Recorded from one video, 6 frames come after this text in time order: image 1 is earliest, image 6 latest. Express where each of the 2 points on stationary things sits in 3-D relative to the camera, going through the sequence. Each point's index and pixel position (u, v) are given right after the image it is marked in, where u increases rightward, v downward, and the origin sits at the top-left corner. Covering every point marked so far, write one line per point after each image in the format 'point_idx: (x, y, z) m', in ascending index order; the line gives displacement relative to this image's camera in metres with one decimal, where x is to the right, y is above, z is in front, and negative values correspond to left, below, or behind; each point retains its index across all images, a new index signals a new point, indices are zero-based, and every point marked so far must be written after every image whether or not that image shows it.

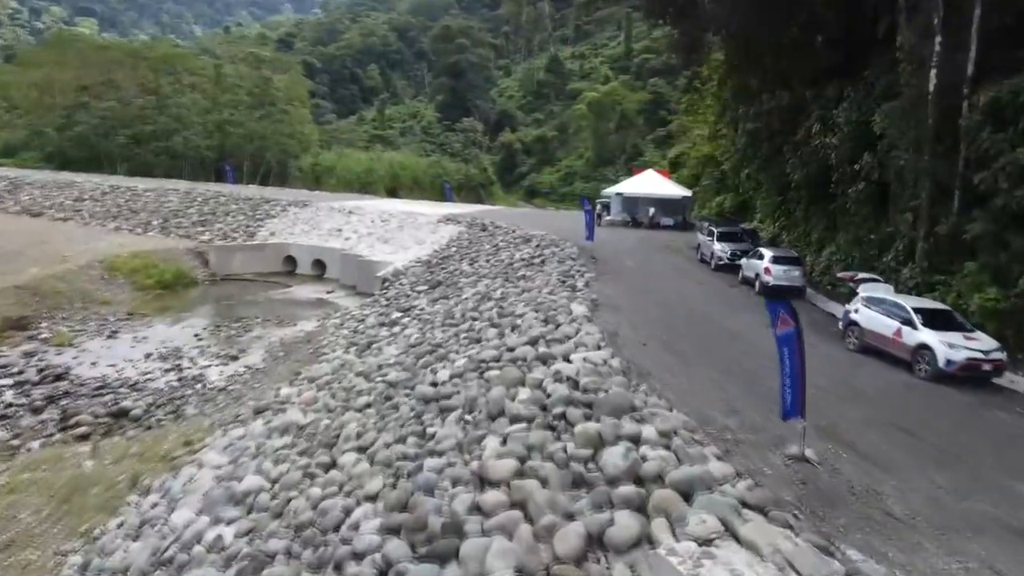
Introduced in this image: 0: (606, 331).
0: (+1.3, -0.6, +11.4) m
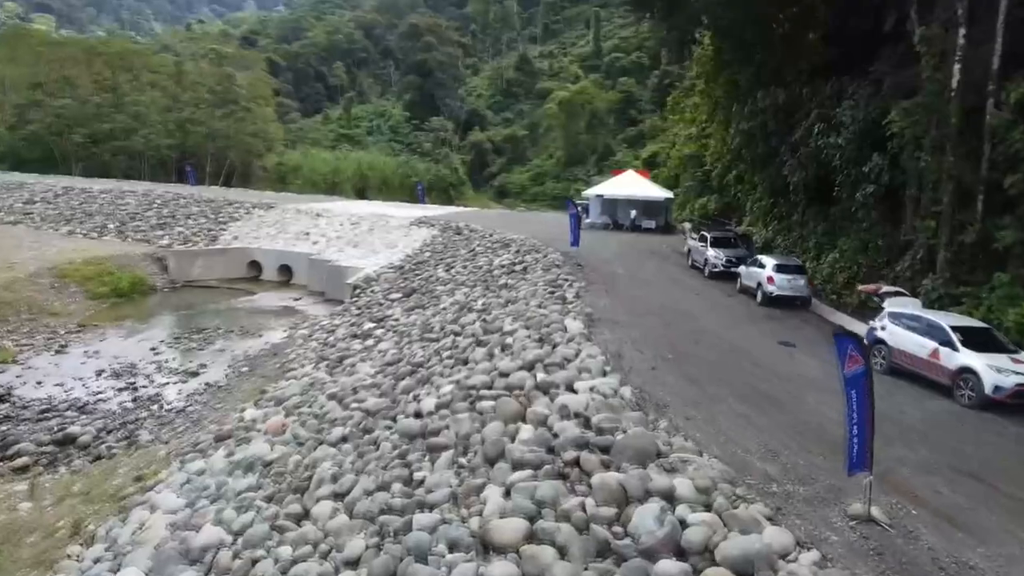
0: (+1.2, -0.8, +10.3) m
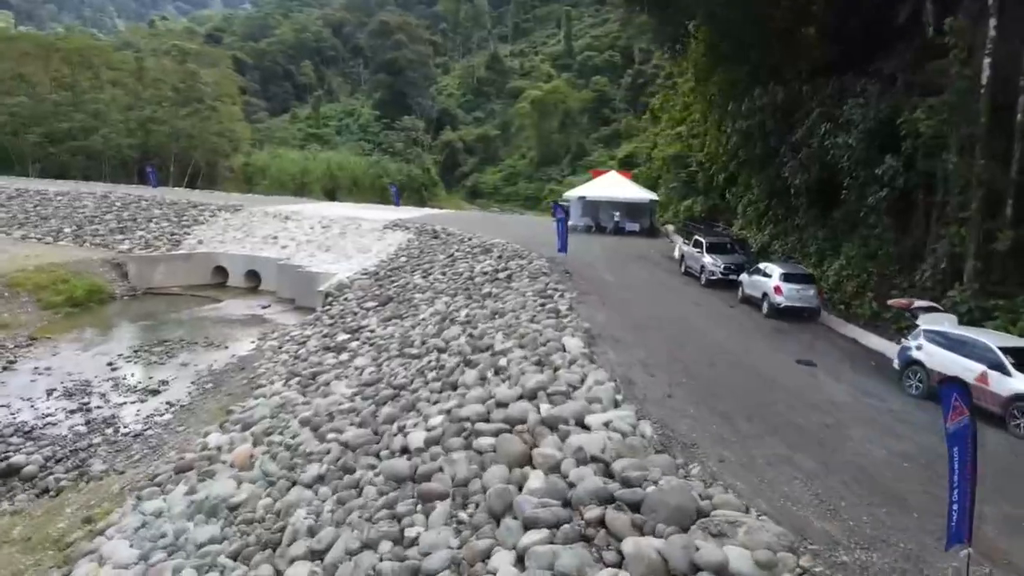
0: (+1.2, -1.0, +9.3) m
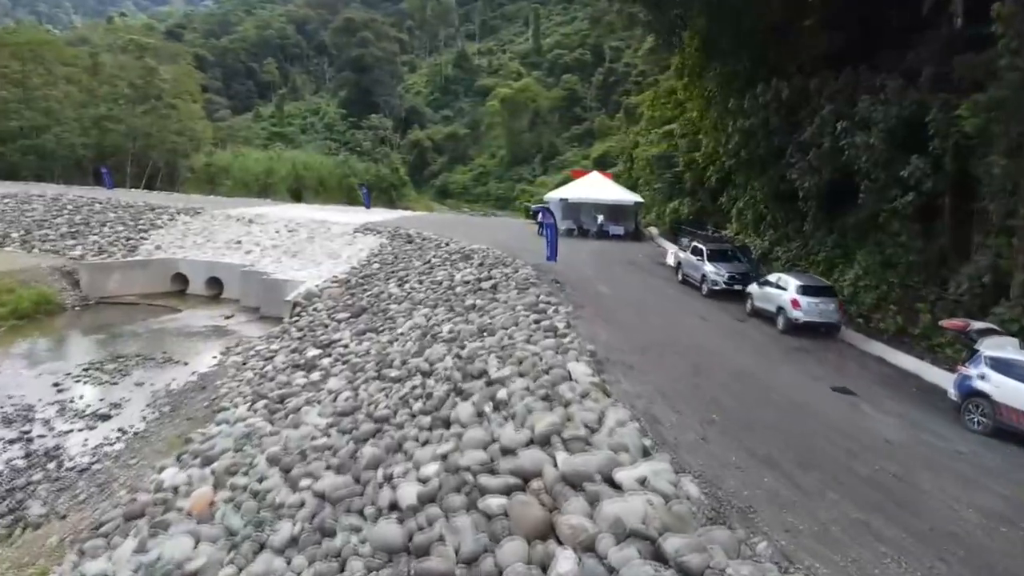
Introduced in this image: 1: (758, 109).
0: (+1.2, -1.2, +8.0) m
1: (+4.6, +3.4, +15.8) m
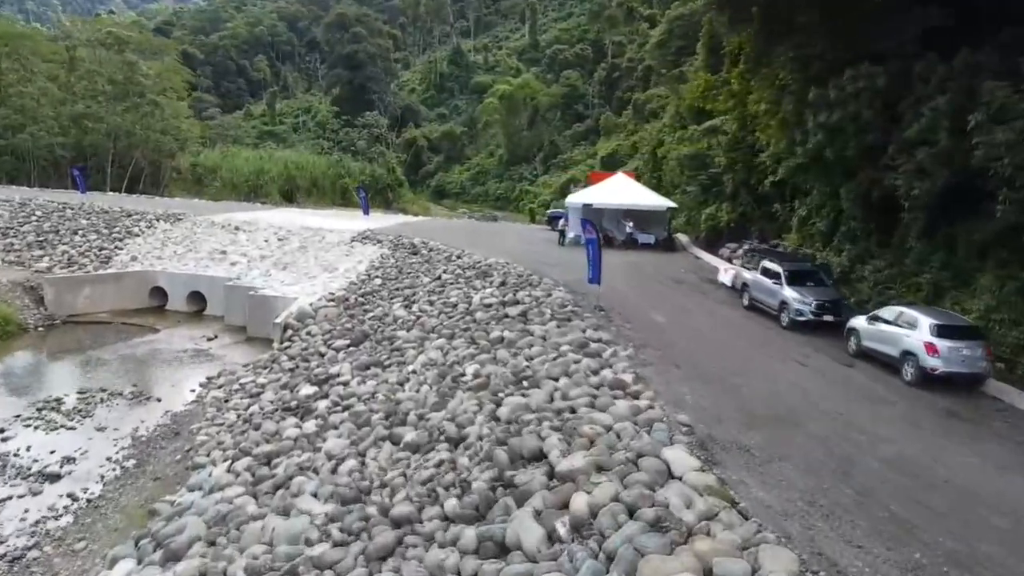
0: (+1.8, -1.7, +5.3) m
1: (+5.1, +2.9, +13.1) m
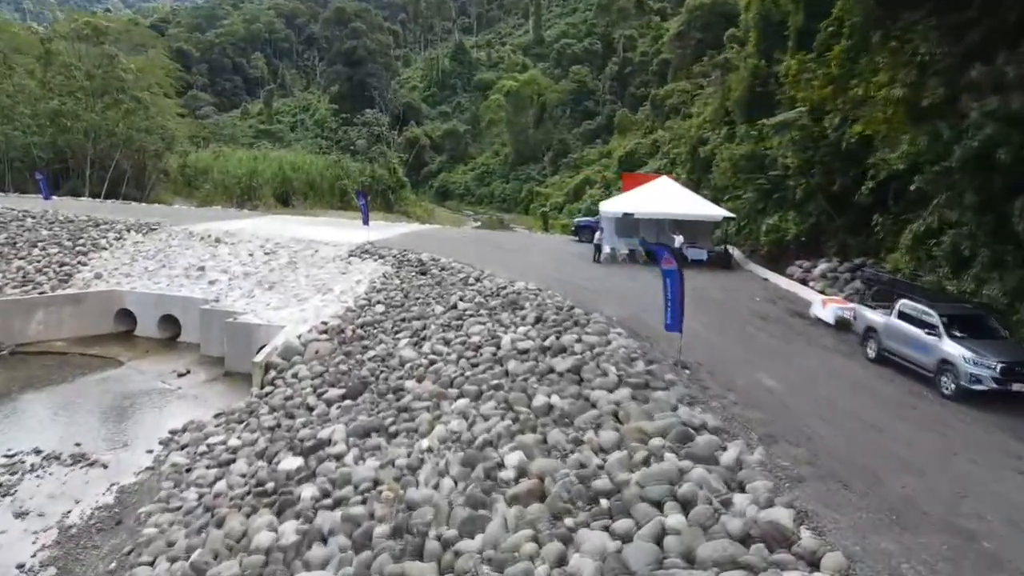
0: (+2.4, -2.3, +1.7) m
1: (+5.7, +2.3, +9.5) m
